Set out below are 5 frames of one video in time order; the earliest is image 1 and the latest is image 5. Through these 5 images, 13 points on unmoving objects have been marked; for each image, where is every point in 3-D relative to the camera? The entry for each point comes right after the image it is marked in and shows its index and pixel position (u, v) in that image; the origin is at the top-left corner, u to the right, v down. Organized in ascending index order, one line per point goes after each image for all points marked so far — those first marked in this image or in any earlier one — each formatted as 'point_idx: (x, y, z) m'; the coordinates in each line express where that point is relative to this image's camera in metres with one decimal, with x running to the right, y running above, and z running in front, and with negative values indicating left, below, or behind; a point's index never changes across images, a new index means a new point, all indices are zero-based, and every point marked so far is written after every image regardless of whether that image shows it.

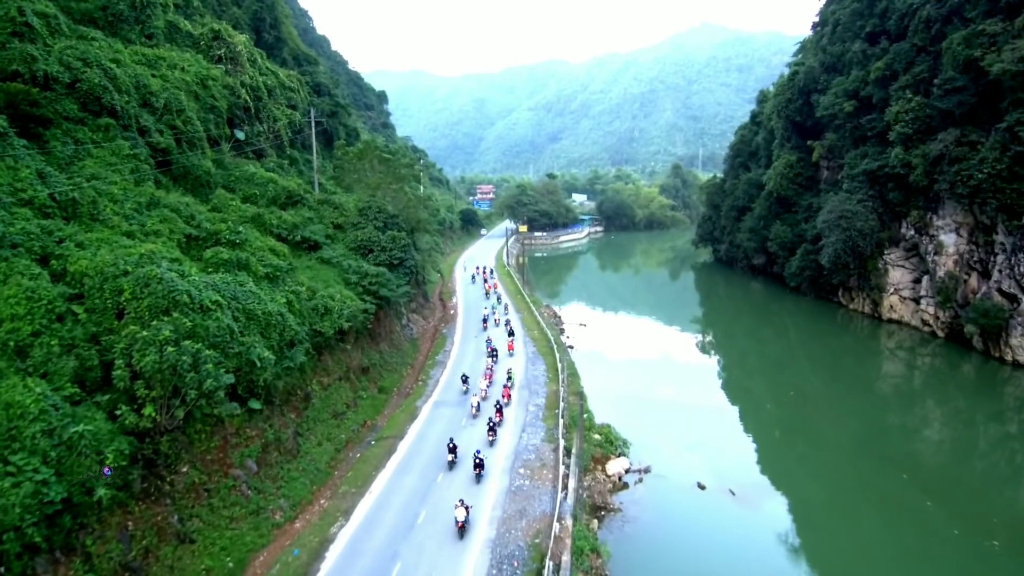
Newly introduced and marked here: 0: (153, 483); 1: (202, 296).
0: (-9.1, -5.0, +16.1) m
1: (-9.0, -0.3, +18.5) m
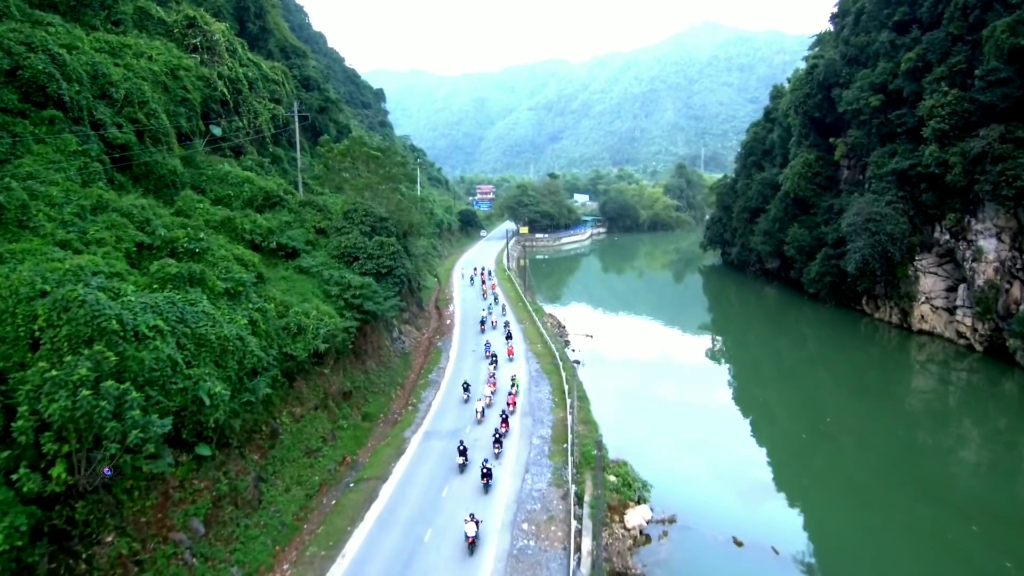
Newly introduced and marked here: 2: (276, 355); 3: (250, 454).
0: (-9.1, -5.5, +12.8) m
1: (-9.0, -0.8, +15.2) m
2: (-7.4, -2.1, +20.0) m
3: (-7.5, -4.8, +18.2) m
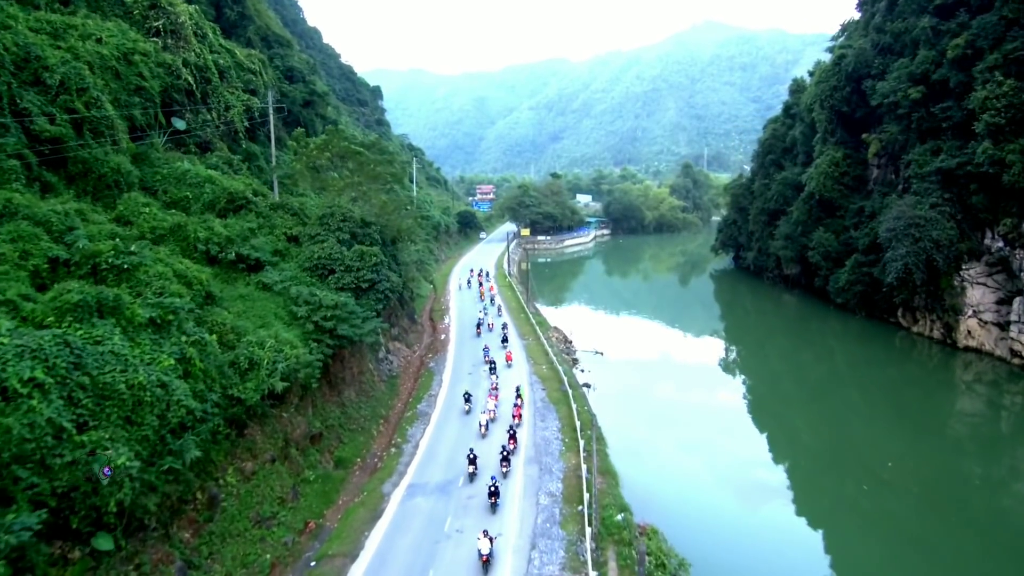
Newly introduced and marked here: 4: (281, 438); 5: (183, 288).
0: (-9.0, -6.2, +8.7) m
1: (-8.9, -1.5, +11.1) m
2: (-7.4, -2.8, +15.9) m
3: (-7.5, -5.5, +14.1) m
4: (-6.7, -4.4, +18.4) m
5: (-9.5, 0.0, +18.4) m
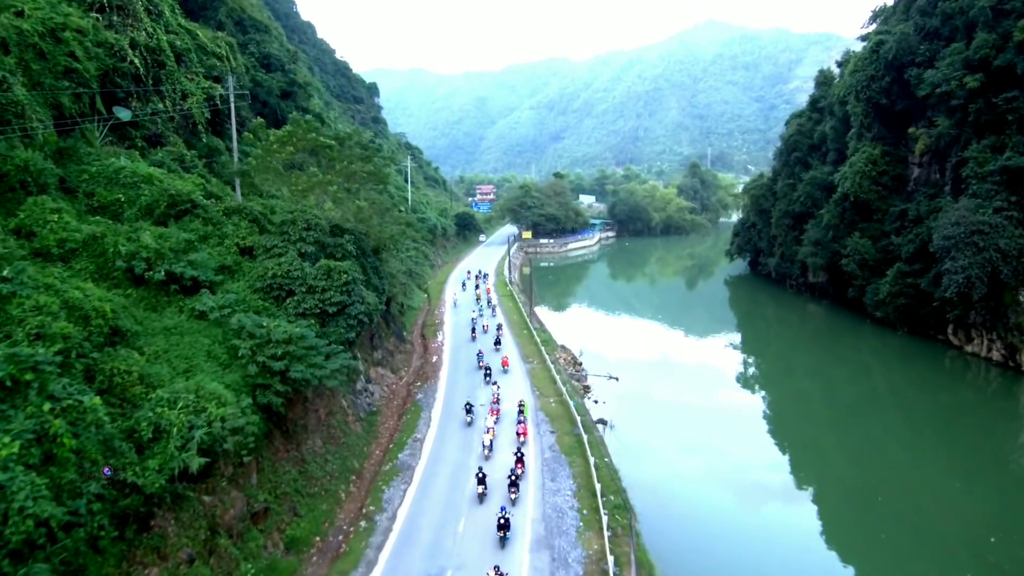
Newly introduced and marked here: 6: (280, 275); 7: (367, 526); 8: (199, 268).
0: (-8.9, -7.0, +4.0) m
1: (-8.9, -2.3, +6.4) m
2: (-7.3, -3.6, +11.2) m
3: (-7.4, -6.3, +9.4) m
4: (-6.6, -5.2, +13.7) m
5: (-9.4, -0.8, +13.8) m
6: (-7.2, +0.4, +19.8) m
7: (-4.1, -6.6, +17.8) m
8: (-9.4, +0.6, +19.1) m
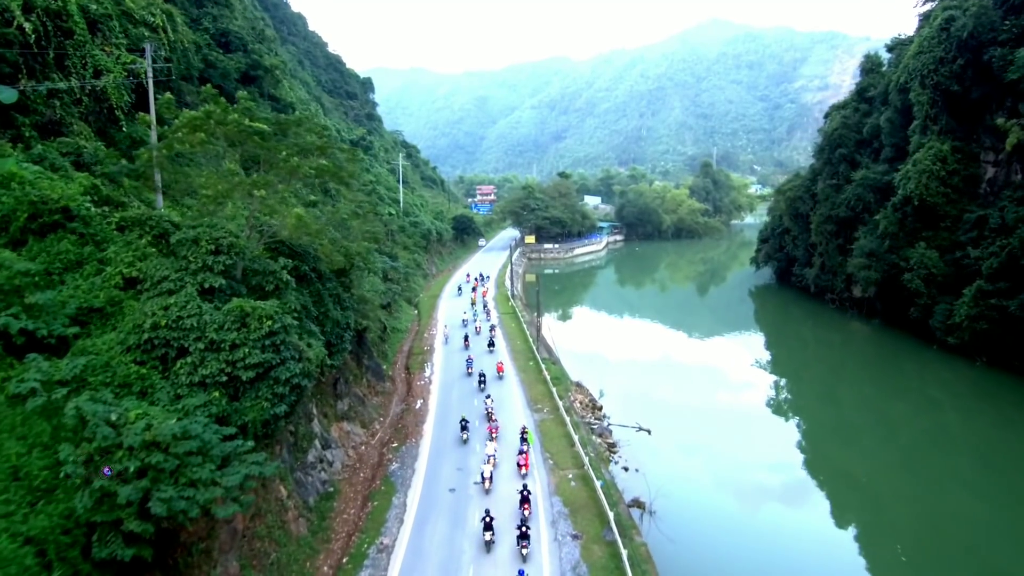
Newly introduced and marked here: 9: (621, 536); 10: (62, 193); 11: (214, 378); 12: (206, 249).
0: (-8.8, -8.2, -2.4) m
1: (-8.7, -3.4, -0.1) m
2: (-7.2, -4.7, +4.7) m
3: (-7.3, -7.4, +2.9) m
4: (-6.5, -6.3, +7.2) m
5: (-9.3, -1.9, +7.3) m
6: (-7.1, -0.7, +13.3) m
7: (-3.9, -7.7, +11.3) m
8: (-9.3, -0.5, +12.7) m
9: (+2.9, -6.6, +17.1) m
10: (-11.7, +2.4, +16.6) m
11: (-6.0, -1.8, +13.0) m
12: (-6.9, +0.8, +14.9) m
